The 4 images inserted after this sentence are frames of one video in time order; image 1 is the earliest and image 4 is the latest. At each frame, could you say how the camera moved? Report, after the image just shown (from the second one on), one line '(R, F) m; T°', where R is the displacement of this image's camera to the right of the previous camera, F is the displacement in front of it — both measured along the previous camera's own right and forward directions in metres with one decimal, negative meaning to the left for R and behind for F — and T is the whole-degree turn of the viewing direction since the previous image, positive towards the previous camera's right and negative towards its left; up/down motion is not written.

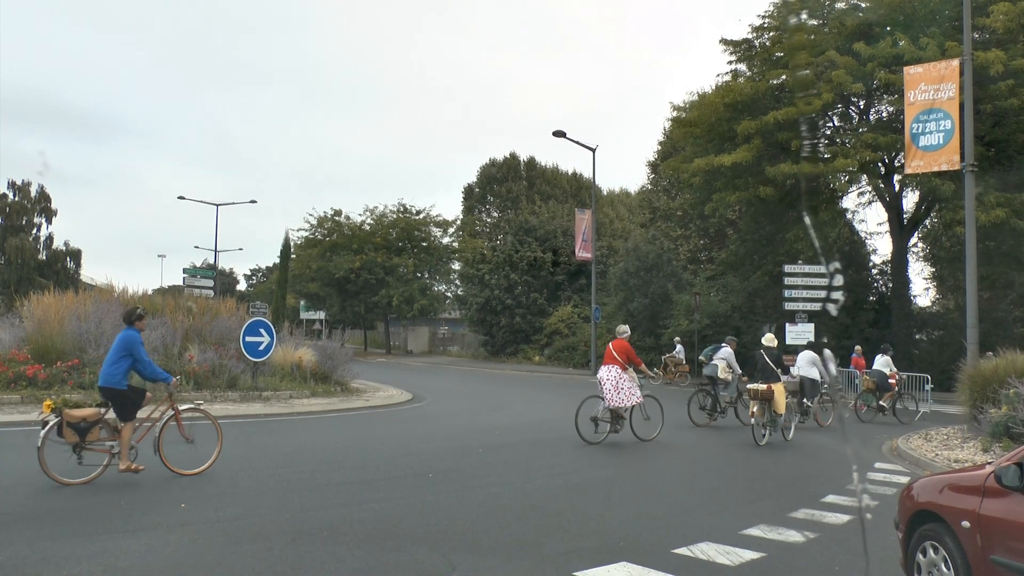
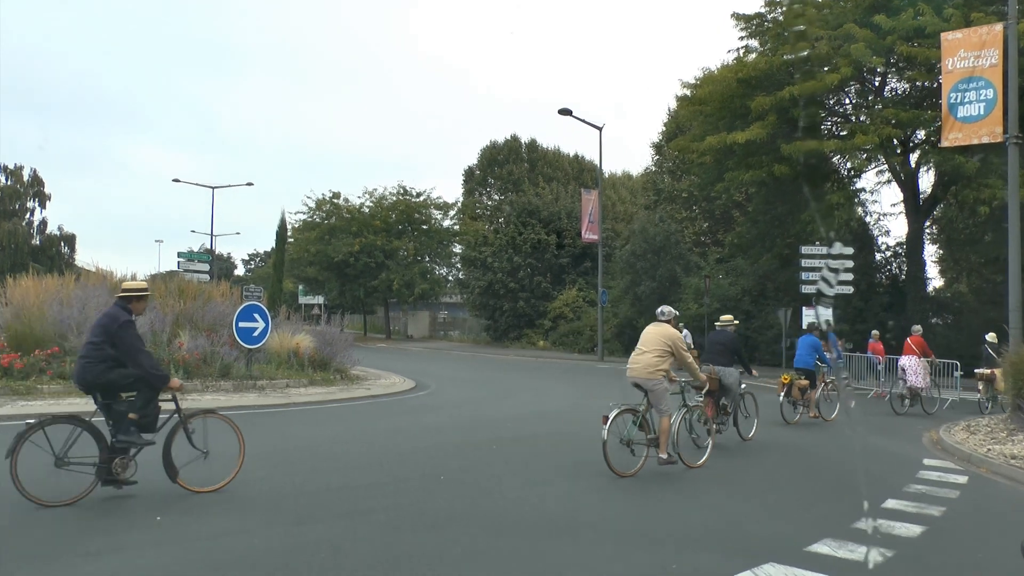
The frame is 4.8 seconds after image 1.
(-0.1, +0.6) m; 0°
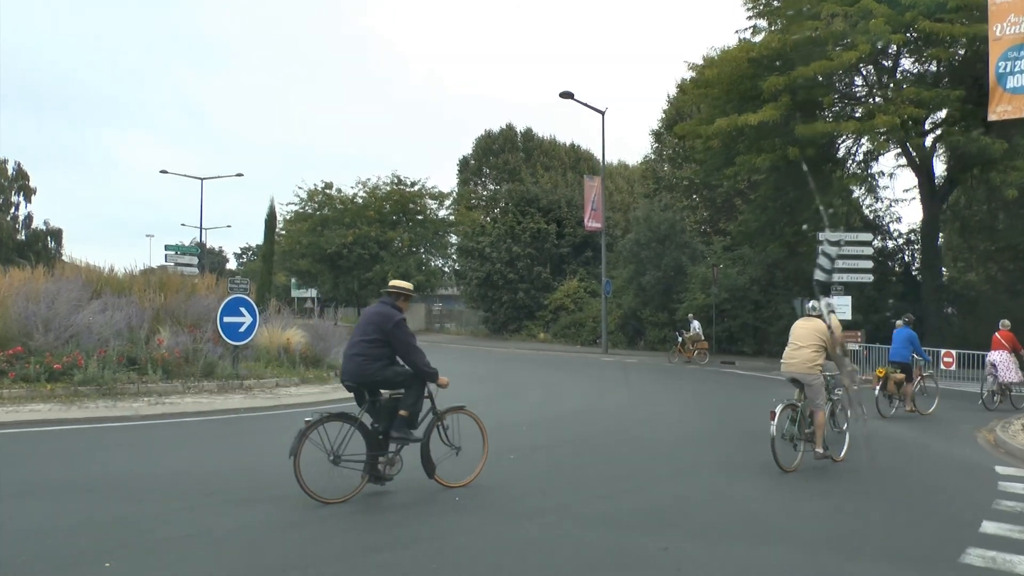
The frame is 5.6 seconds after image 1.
(-0.2, +0.8) m; 0°
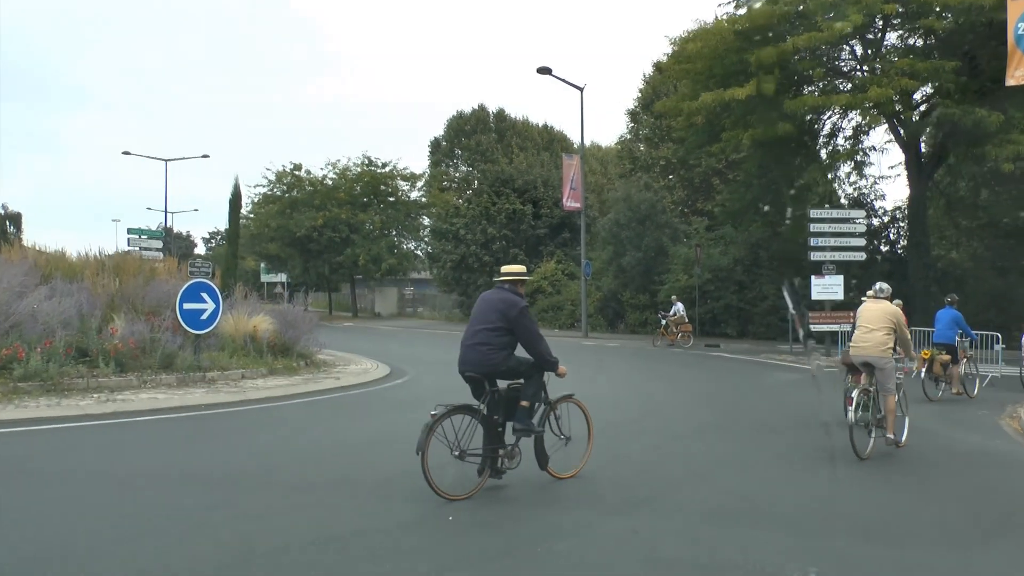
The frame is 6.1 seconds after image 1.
(-0.1, +0.7) m; +2°
